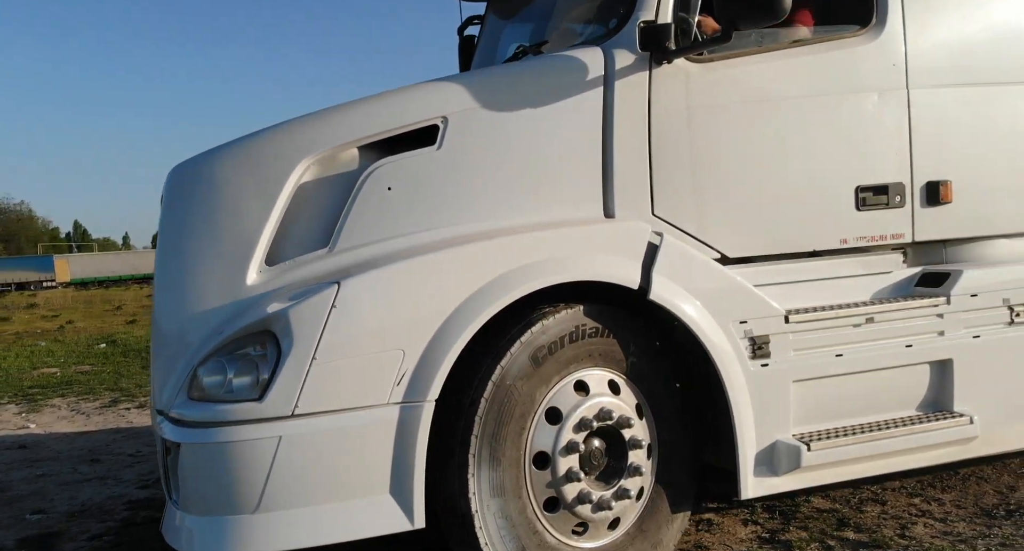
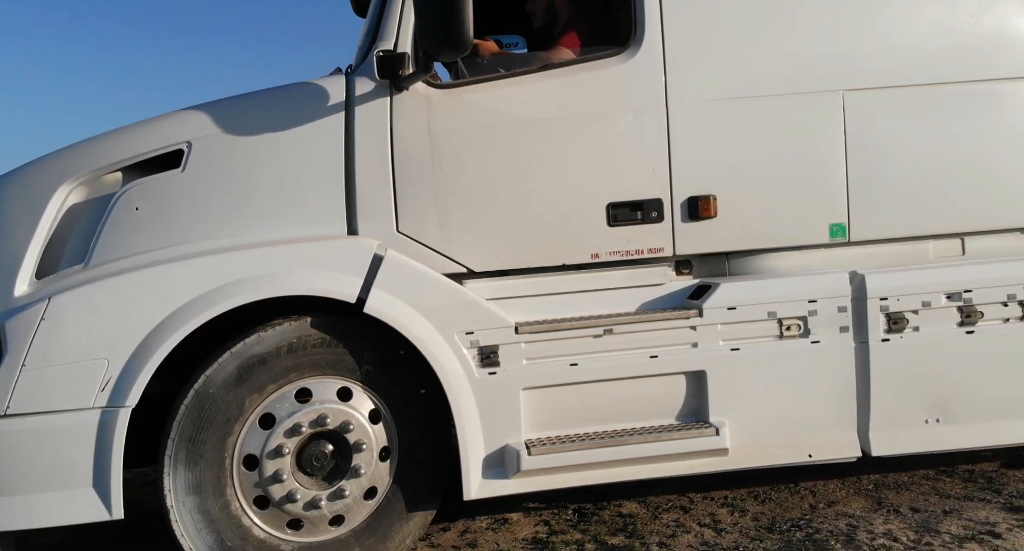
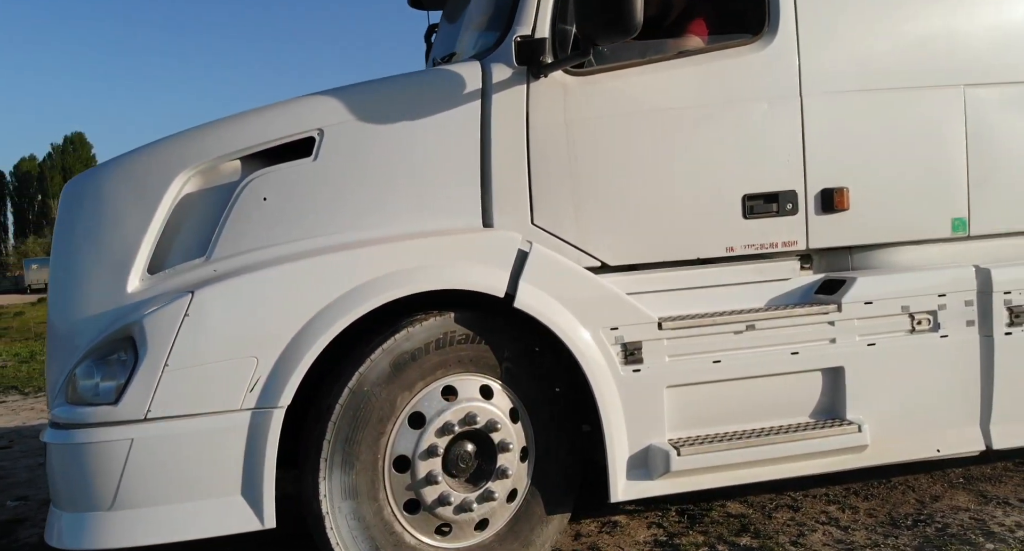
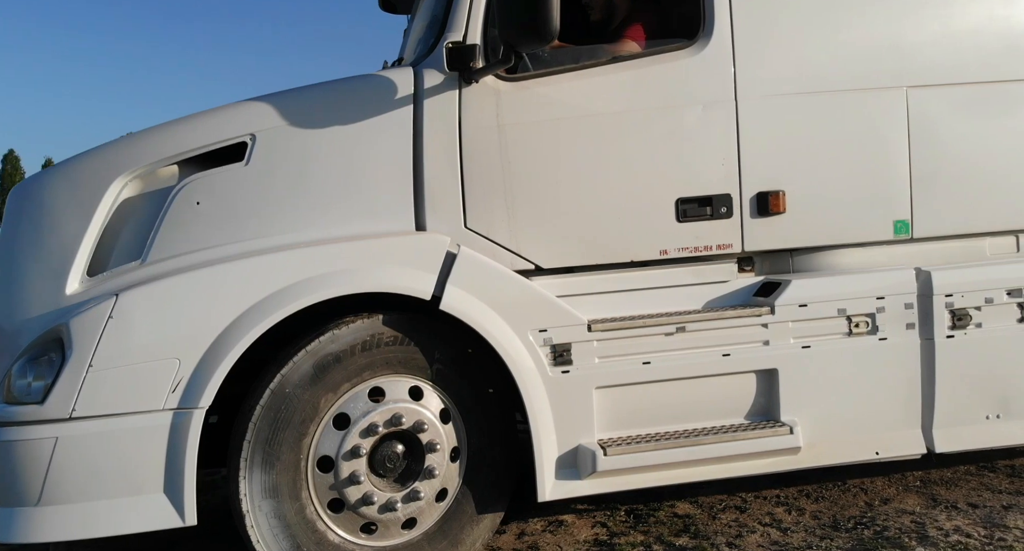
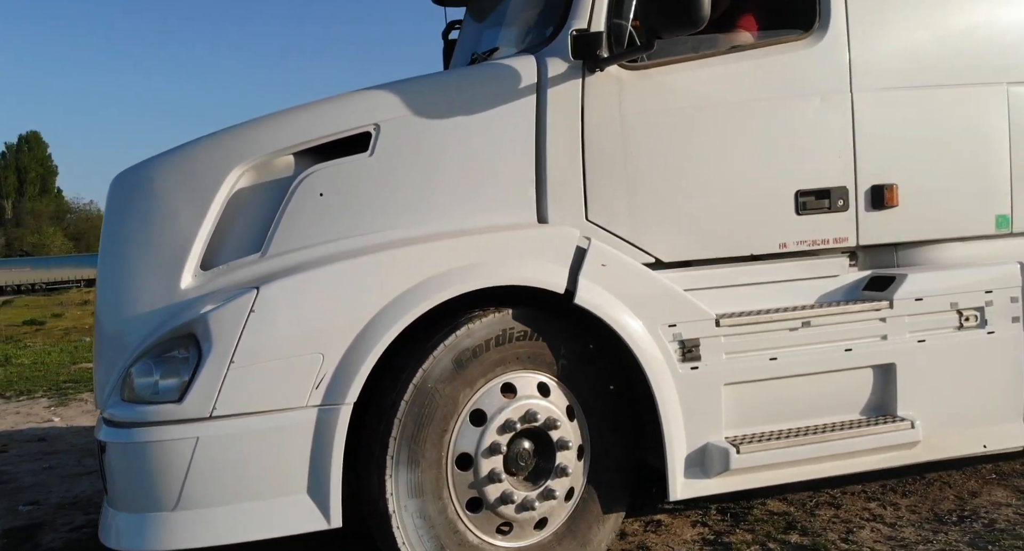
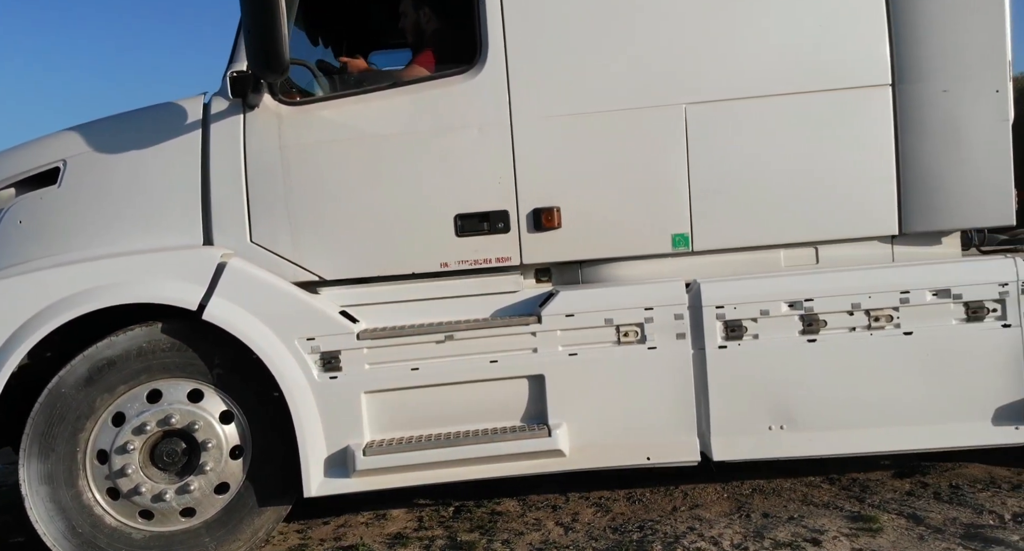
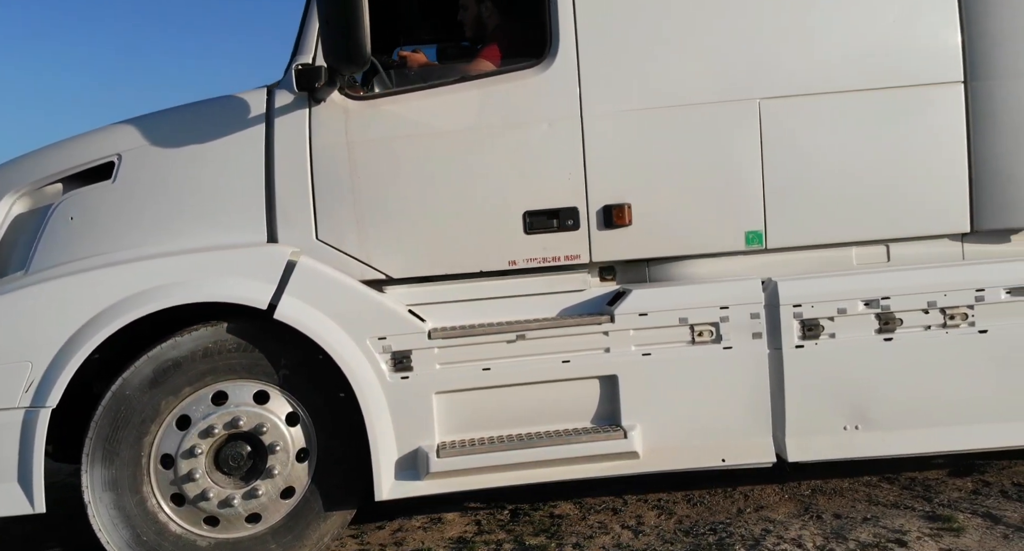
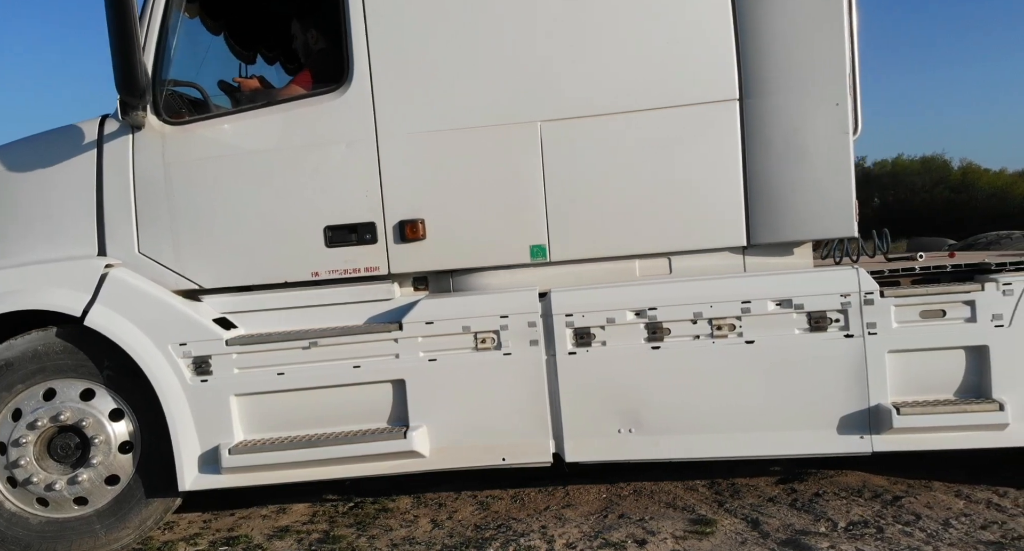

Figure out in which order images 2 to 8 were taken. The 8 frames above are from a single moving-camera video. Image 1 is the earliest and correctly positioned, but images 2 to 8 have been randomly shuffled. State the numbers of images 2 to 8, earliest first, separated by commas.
5, 3, 4, 2, 7, 6, 8
